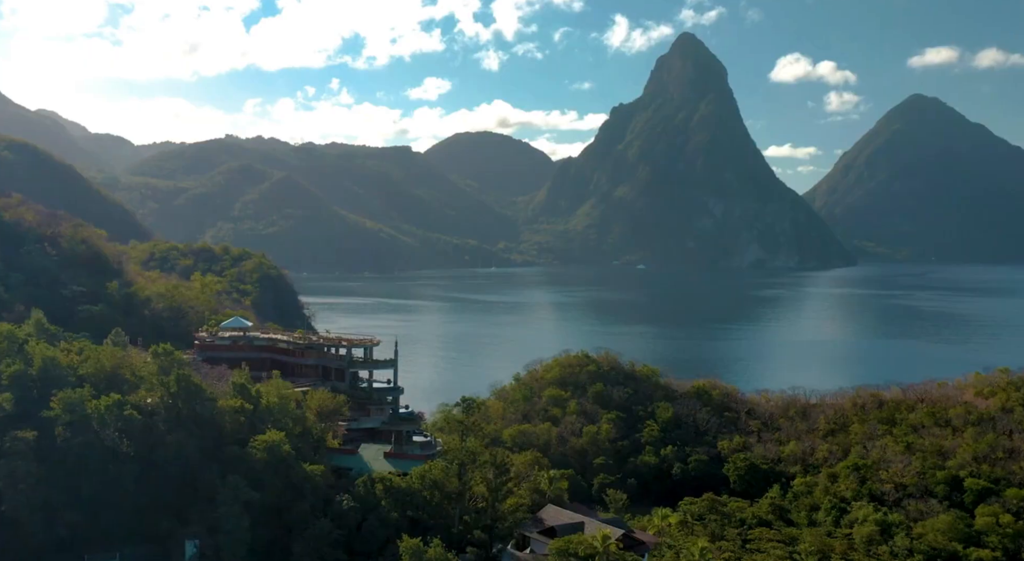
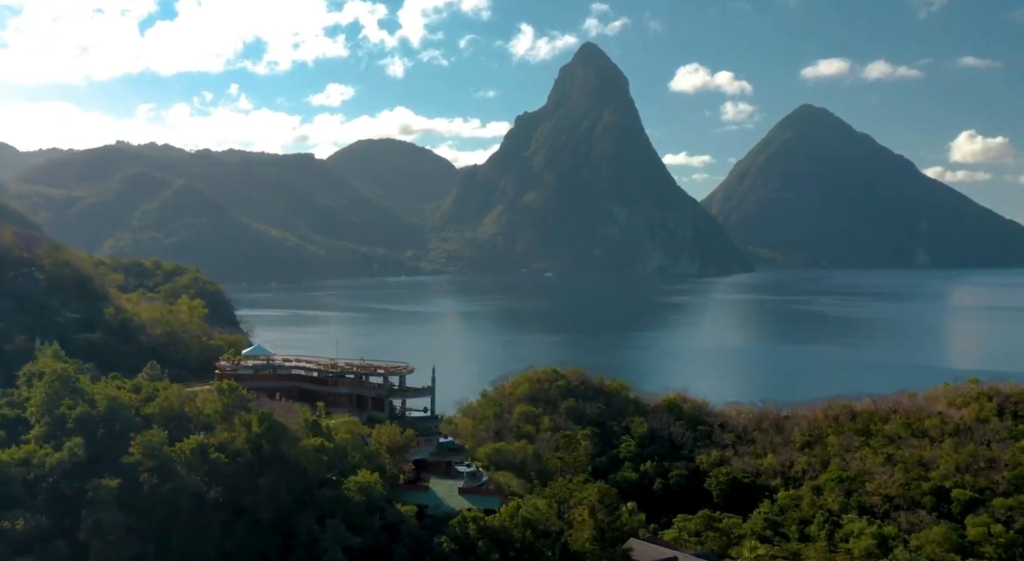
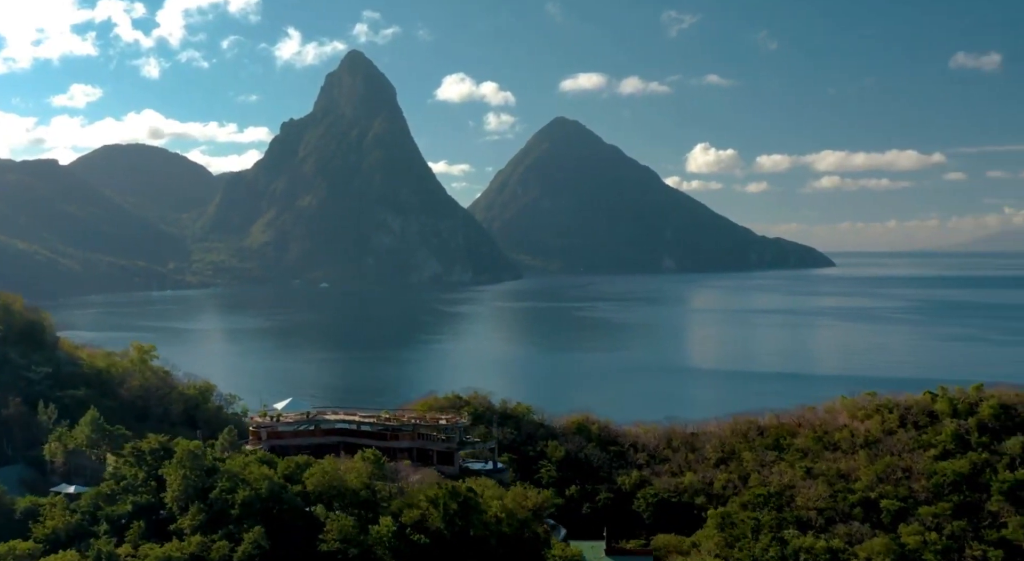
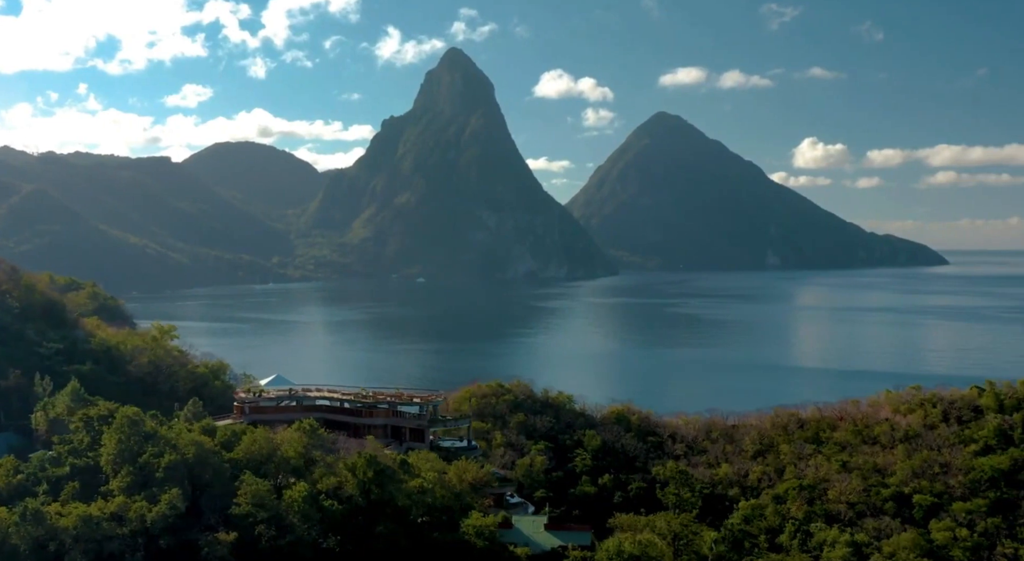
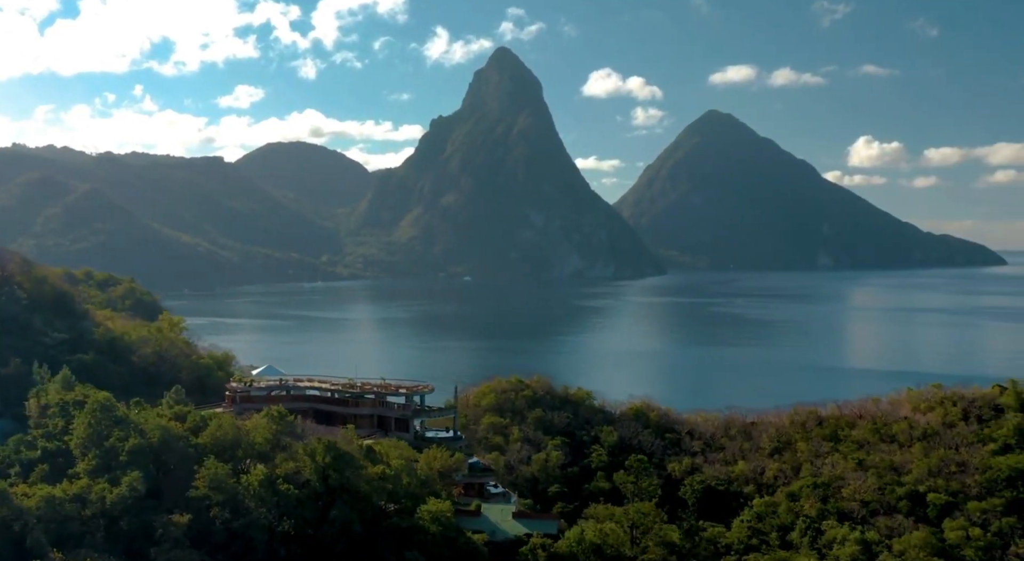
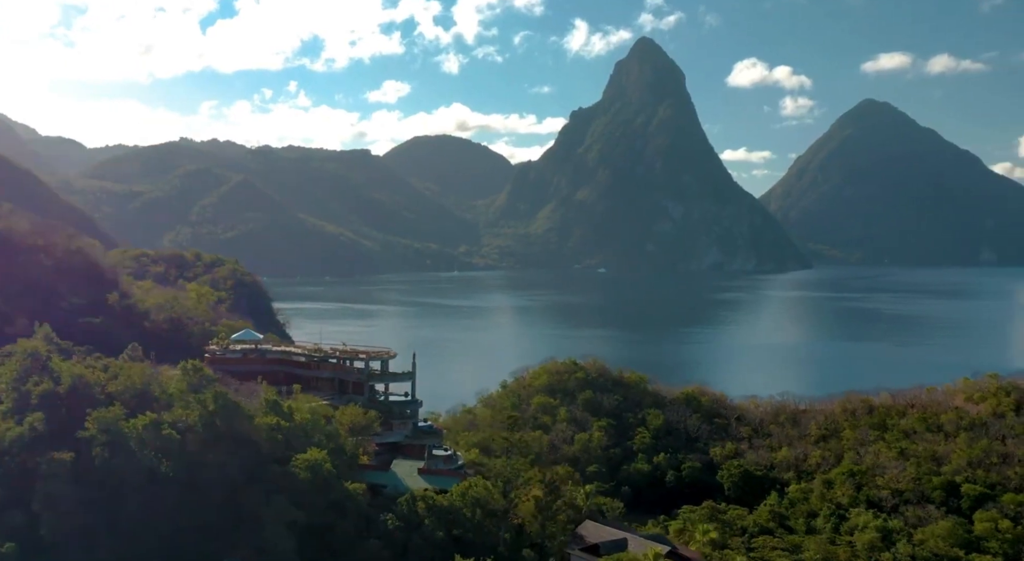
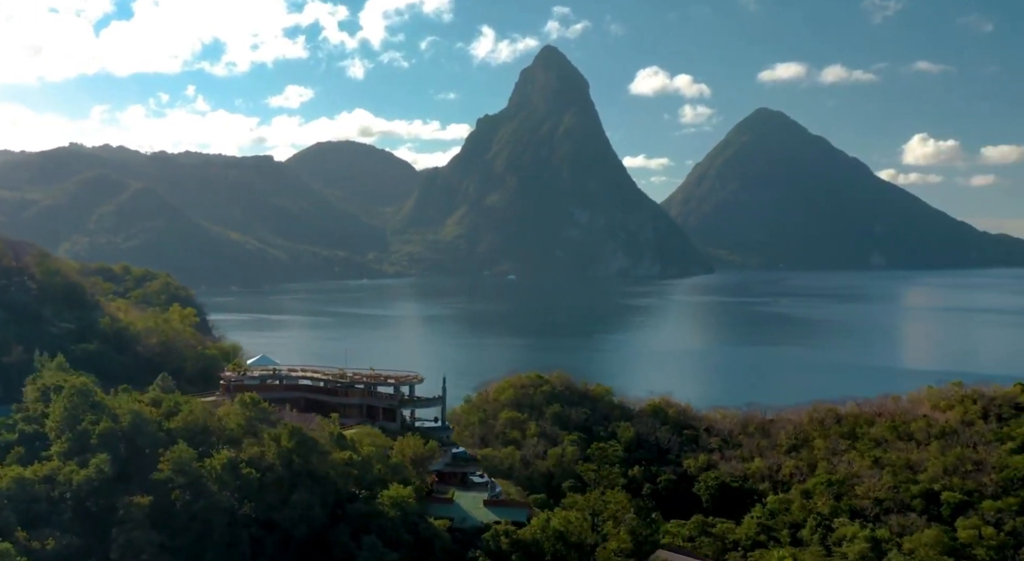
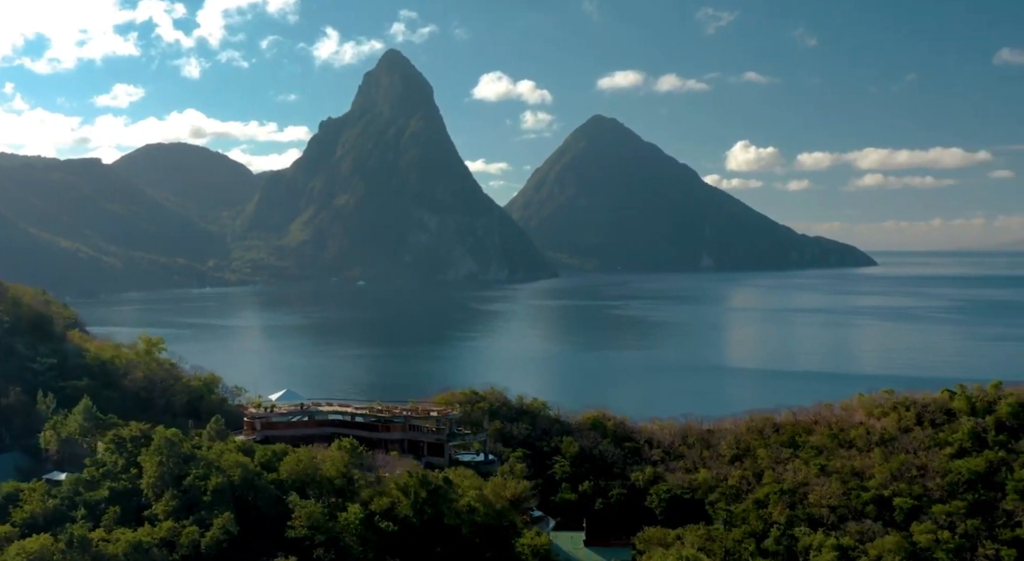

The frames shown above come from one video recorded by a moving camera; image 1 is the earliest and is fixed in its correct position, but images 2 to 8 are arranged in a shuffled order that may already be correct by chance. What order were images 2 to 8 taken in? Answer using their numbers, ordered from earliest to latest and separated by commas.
6, 2, 7, 5, 4, 8, 3
